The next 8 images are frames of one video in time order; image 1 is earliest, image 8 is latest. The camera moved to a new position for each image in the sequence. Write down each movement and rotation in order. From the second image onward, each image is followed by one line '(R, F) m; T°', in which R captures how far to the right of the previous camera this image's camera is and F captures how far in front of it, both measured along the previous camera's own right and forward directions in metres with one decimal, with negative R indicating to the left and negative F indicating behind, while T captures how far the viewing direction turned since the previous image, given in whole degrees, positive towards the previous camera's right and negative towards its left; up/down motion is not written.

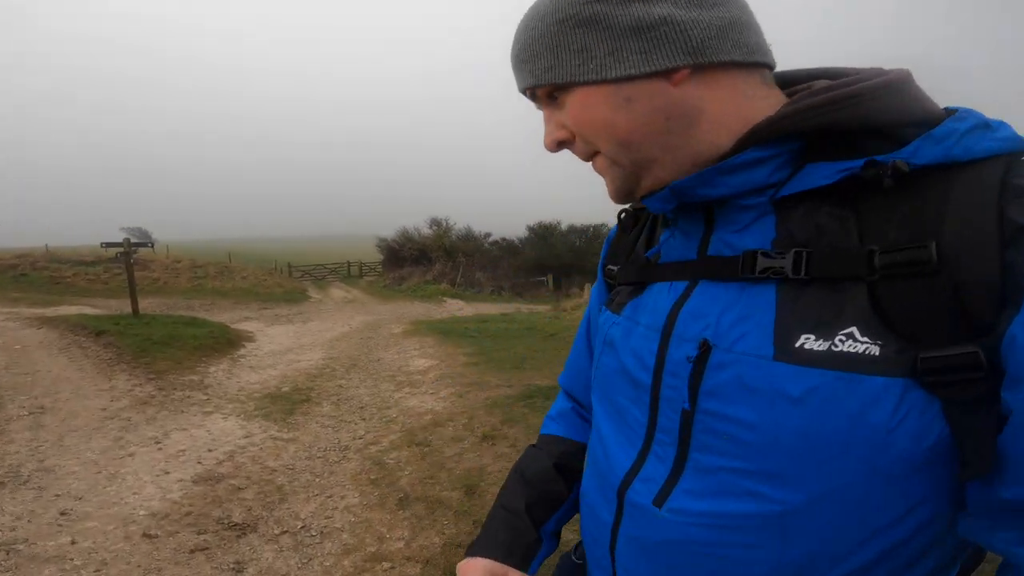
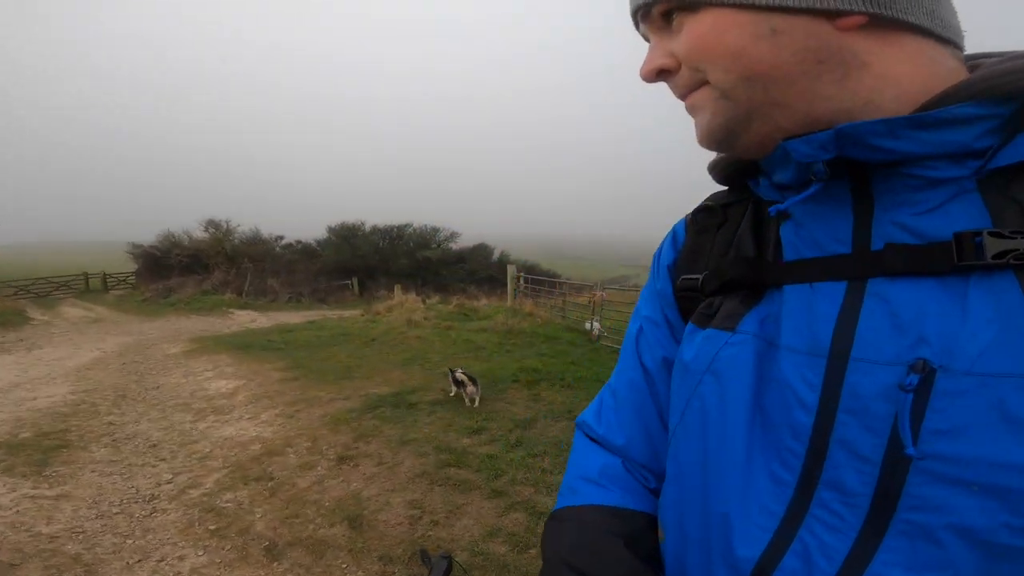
(-0.7, +0.5) m; +23°
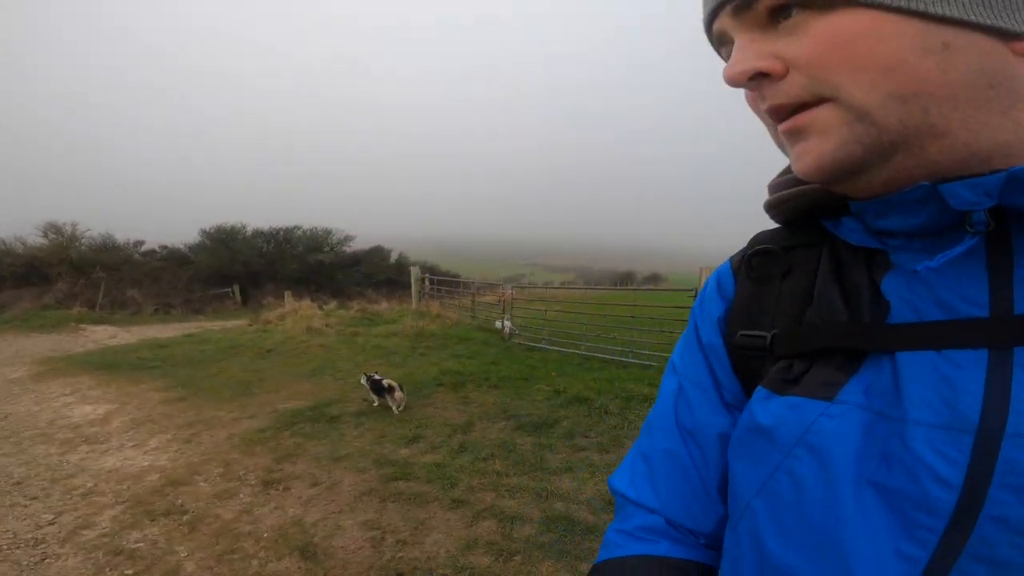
(-0.5, +0.2) m; +13°
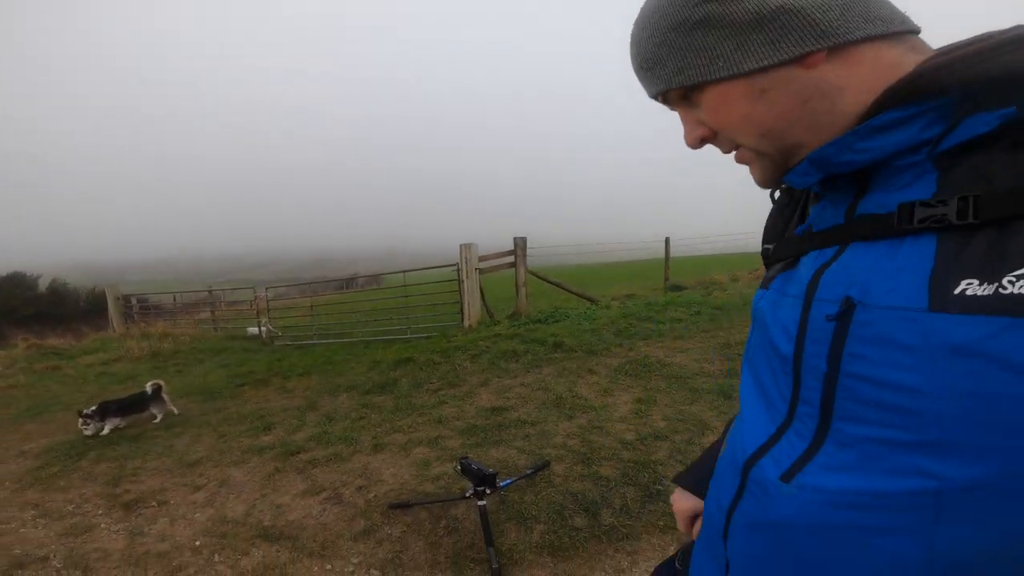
(-1.6, -0.2) m; +33°
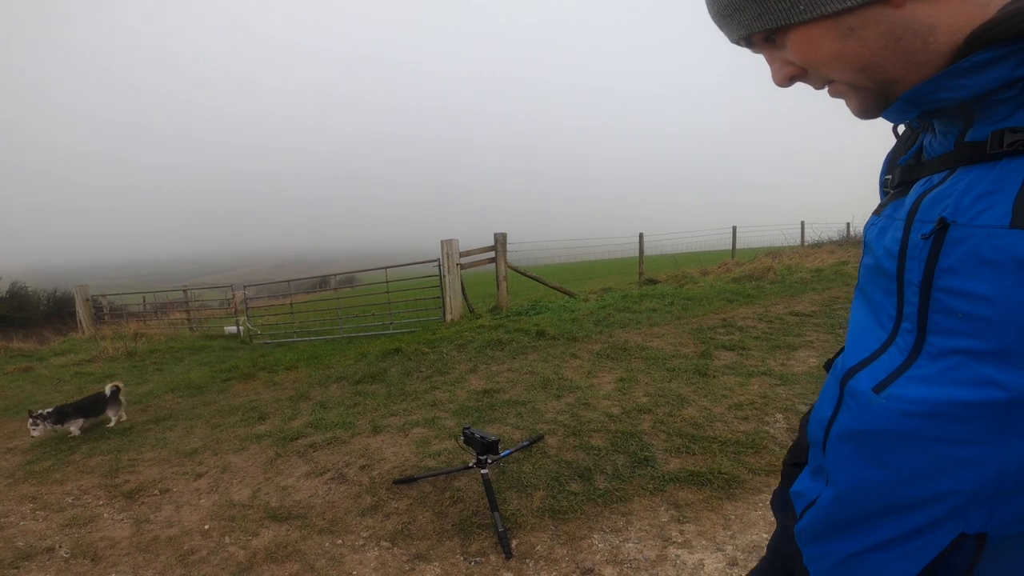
(-0.2, -0.2) m; +3°
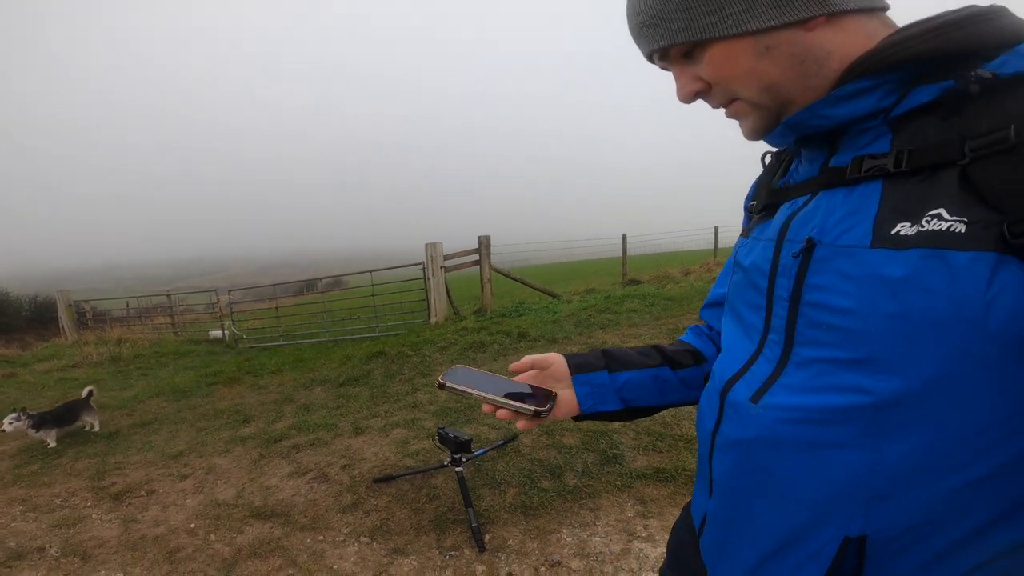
(+0.1, -0.2) m; +1°
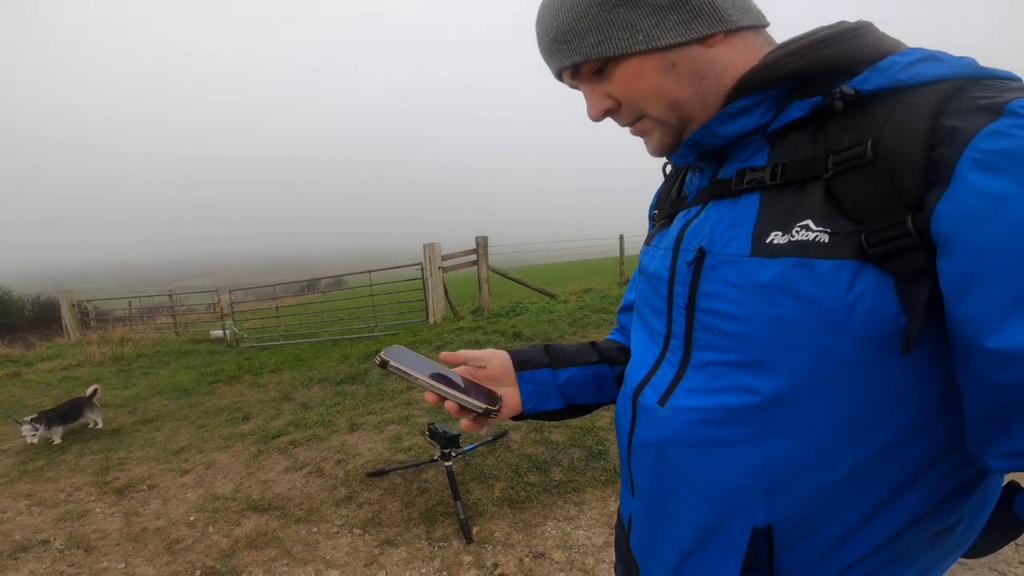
(+0.1, -0.1) m; 0°
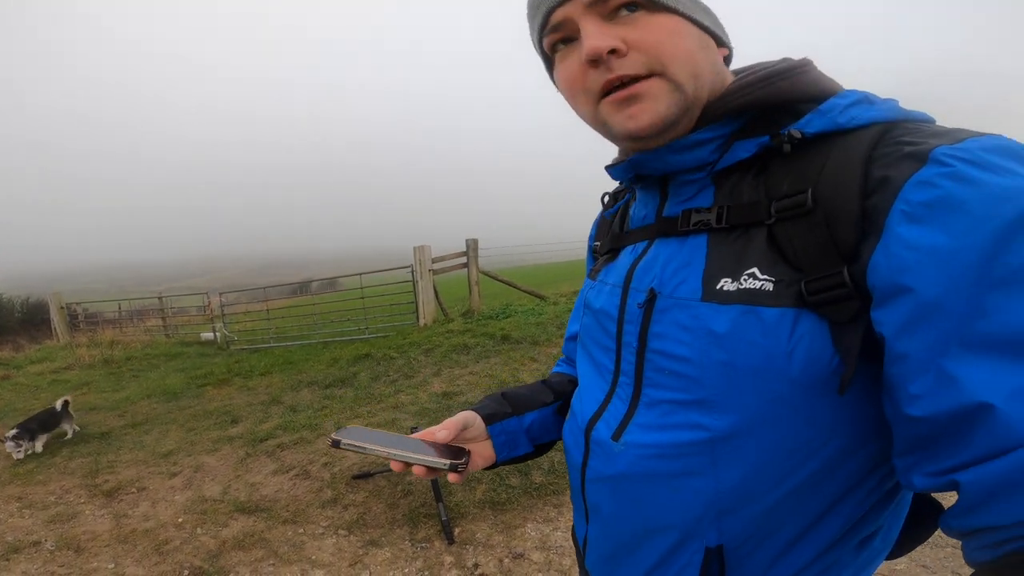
(+0.1, -0.1) m; +1°
